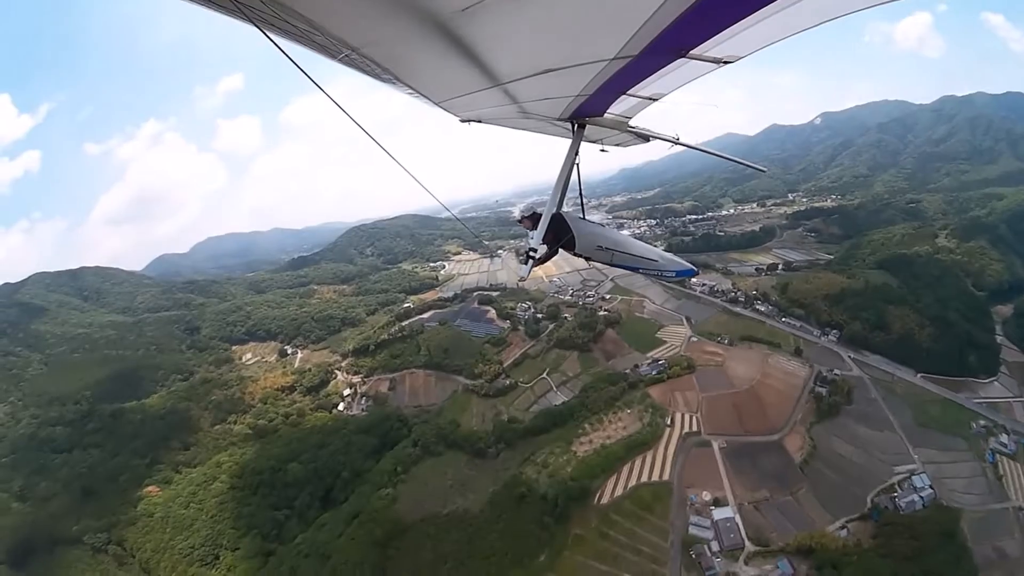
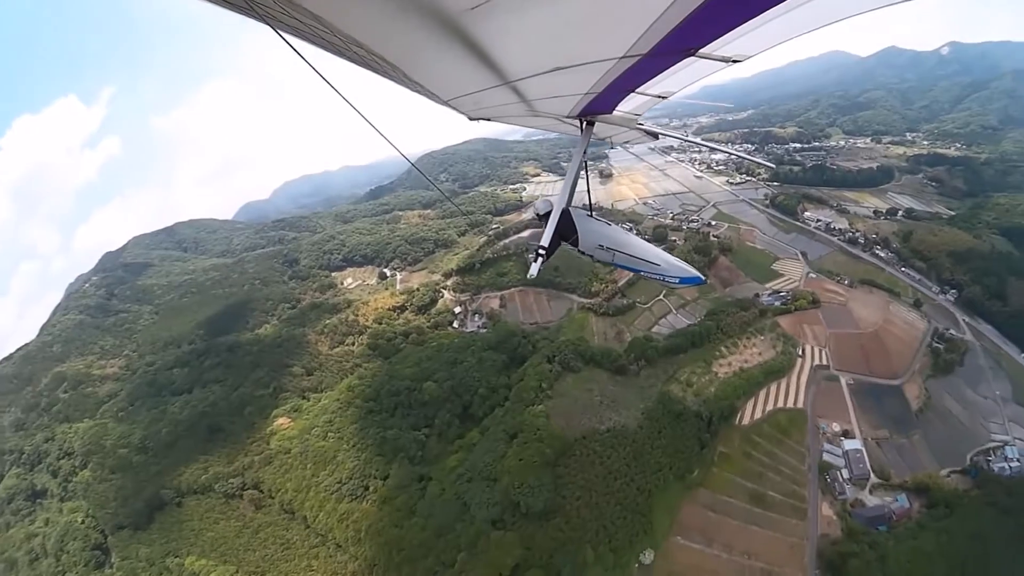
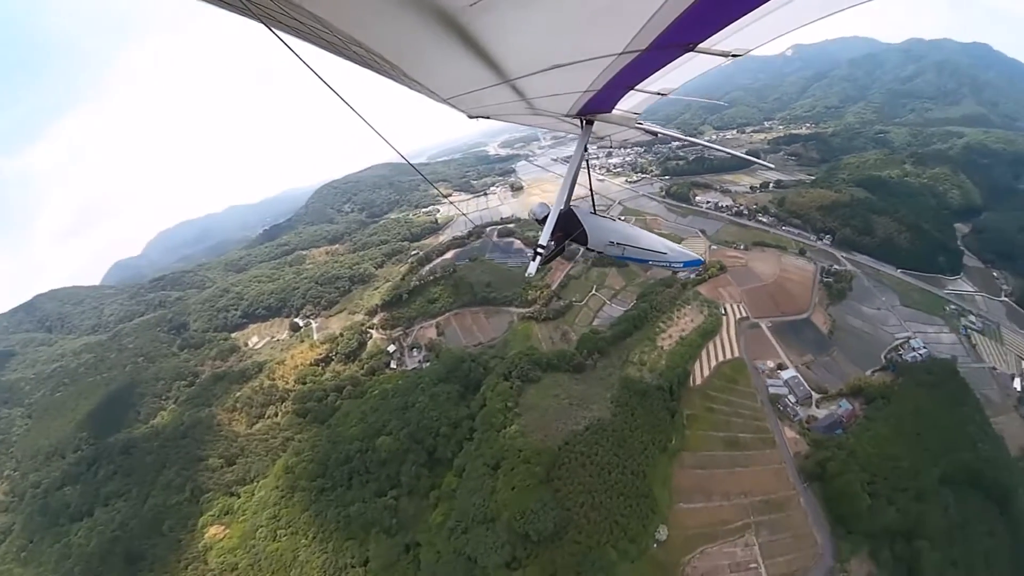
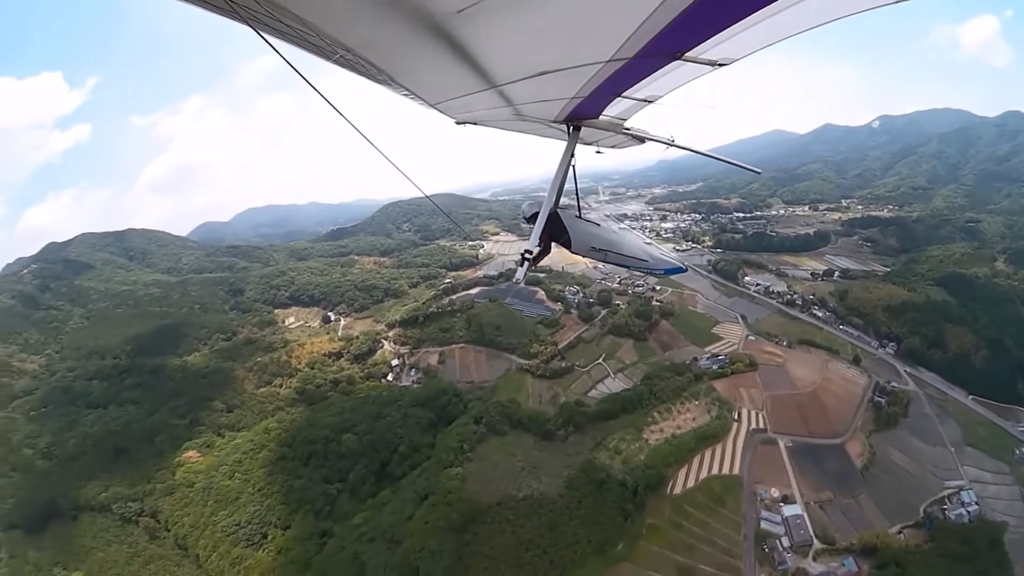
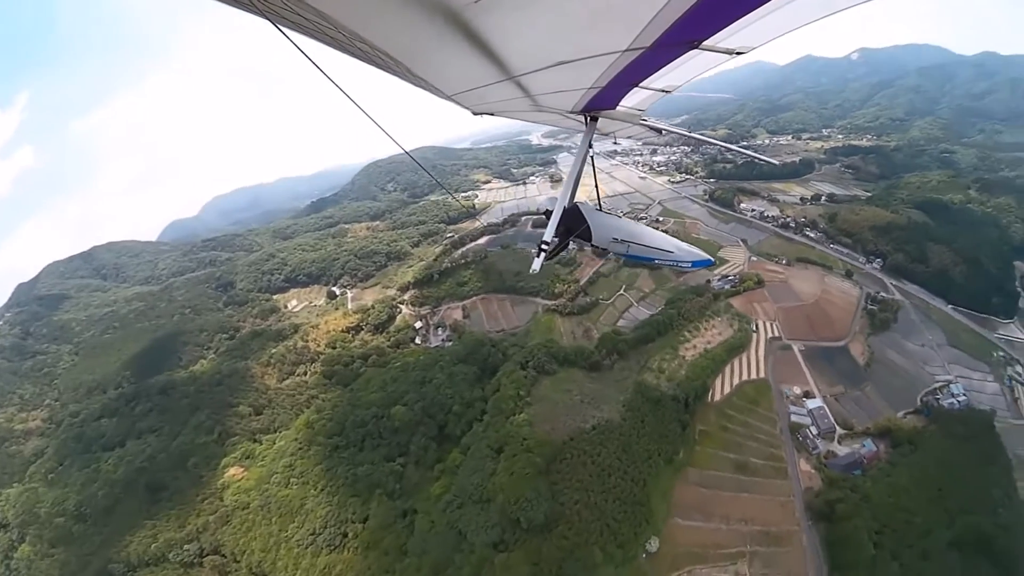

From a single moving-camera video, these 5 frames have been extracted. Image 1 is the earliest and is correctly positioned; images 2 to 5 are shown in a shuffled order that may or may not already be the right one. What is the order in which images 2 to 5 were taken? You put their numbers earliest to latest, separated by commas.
4, 2, 5, 3
